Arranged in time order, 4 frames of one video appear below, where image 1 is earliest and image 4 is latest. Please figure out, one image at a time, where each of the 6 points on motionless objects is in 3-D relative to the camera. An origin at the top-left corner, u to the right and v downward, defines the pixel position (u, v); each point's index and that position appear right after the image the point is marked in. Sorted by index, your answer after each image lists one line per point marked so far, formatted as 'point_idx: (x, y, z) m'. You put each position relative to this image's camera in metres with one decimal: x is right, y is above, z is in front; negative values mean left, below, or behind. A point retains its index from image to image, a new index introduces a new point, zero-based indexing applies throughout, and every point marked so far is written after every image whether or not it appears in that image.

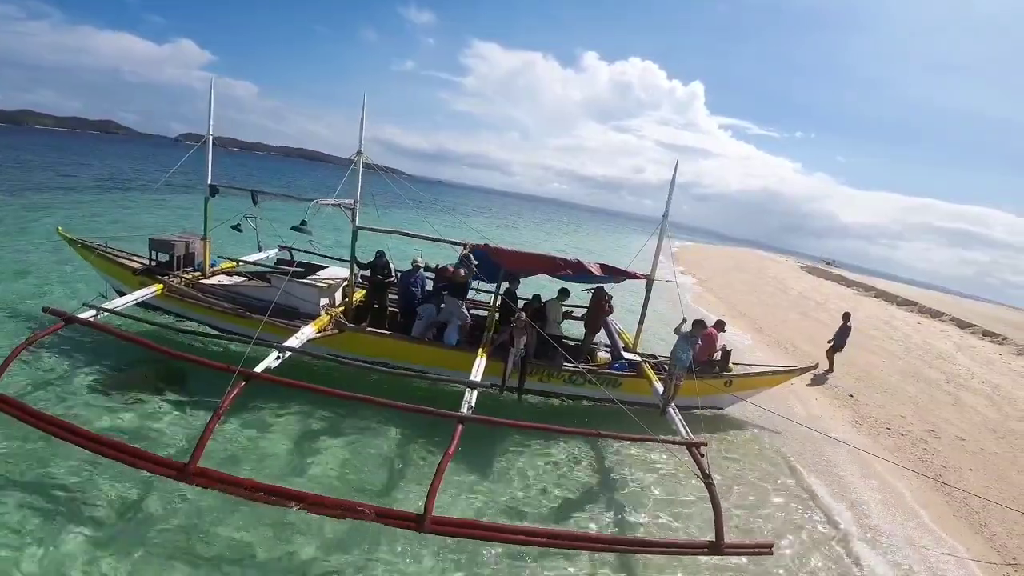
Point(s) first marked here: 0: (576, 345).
0: (+1.3, -1.1, +10.5) m
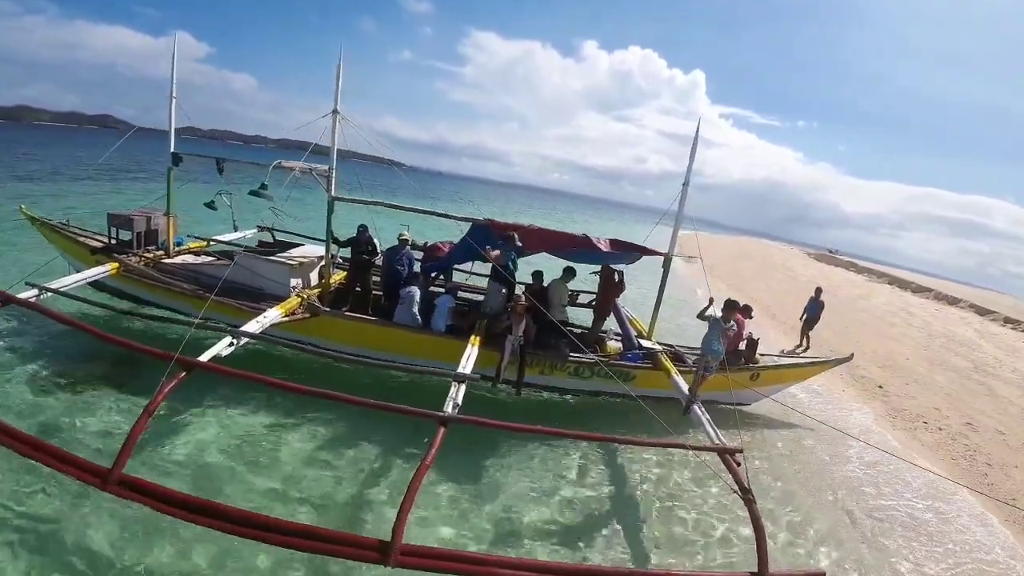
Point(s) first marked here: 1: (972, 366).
0: (+1.2, -0.8, +9.3) m
1: (+14.4, -2.4, +16.8) m
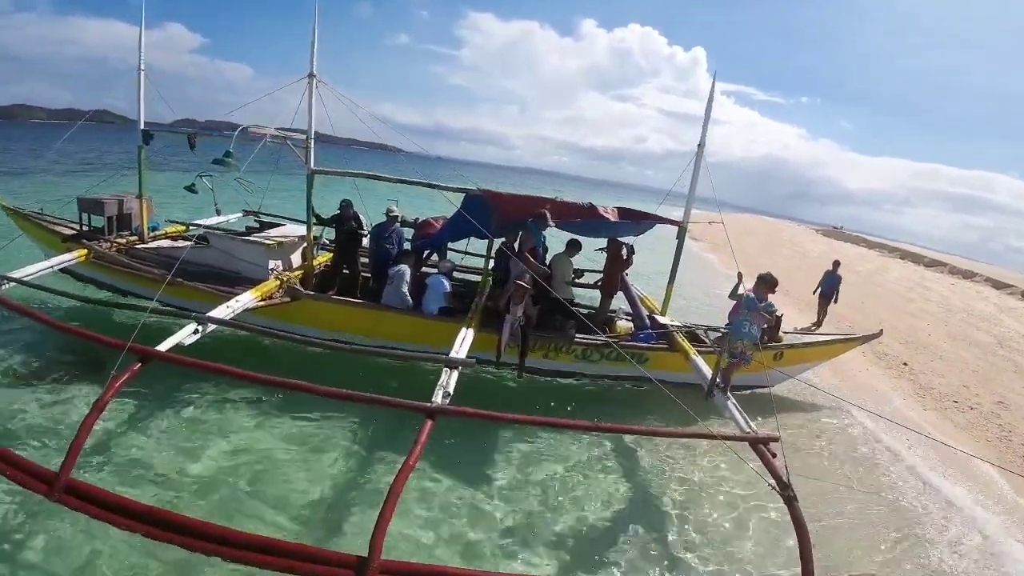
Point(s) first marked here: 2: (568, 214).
0: (+1.2, -0.4, +8.6) m
1: (+14.4, -1.6, +16.1) m
2: (+0.8, +1.0, +7.7) m
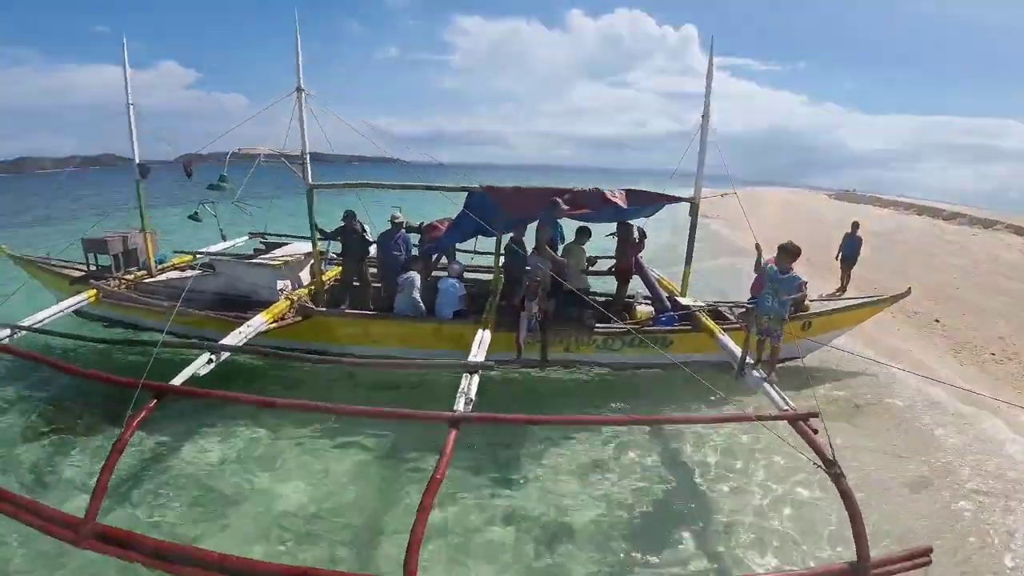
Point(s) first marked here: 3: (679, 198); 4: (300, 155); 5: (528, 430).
0: (+1.5, -0.2, +8.4) m
1: (+14.9, 0.0, +15.5) m
2: (+0.9, +1.2, +7.5) m
3: (+2.4, +1.3, +7.8) m
4: (-3.2, +2.0, +8.3) m
5: (+0.3, -2.0, +7.7) m
